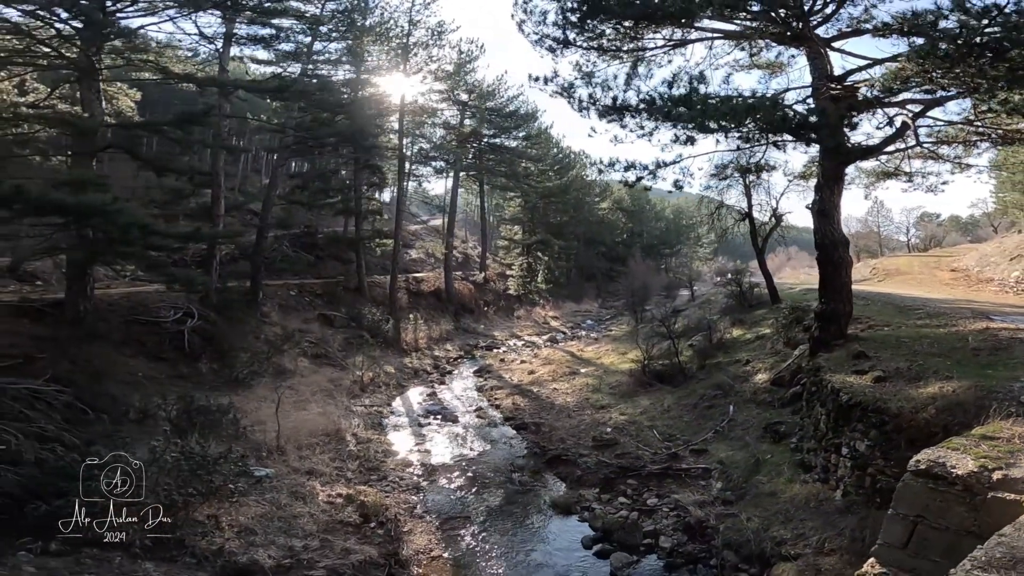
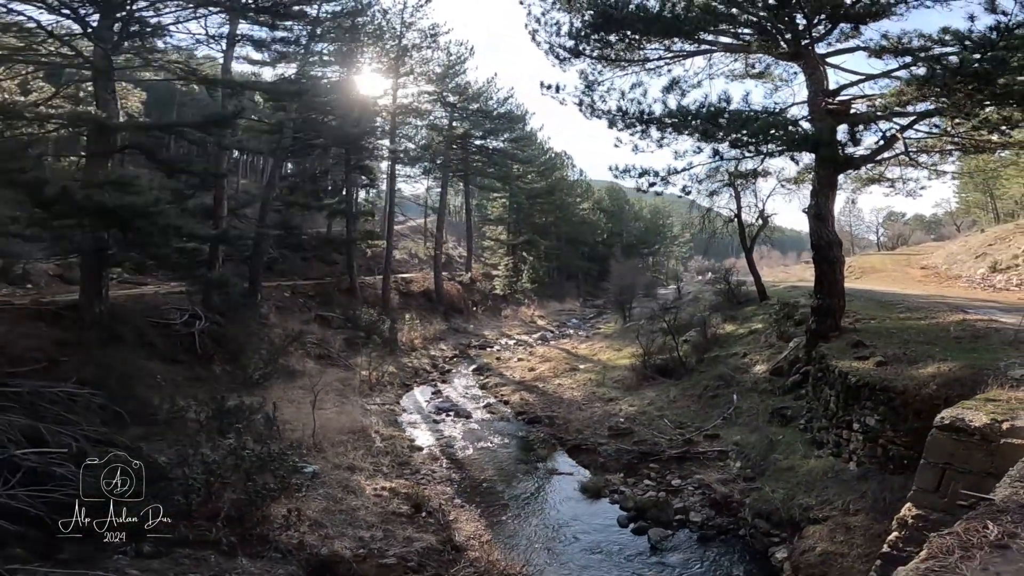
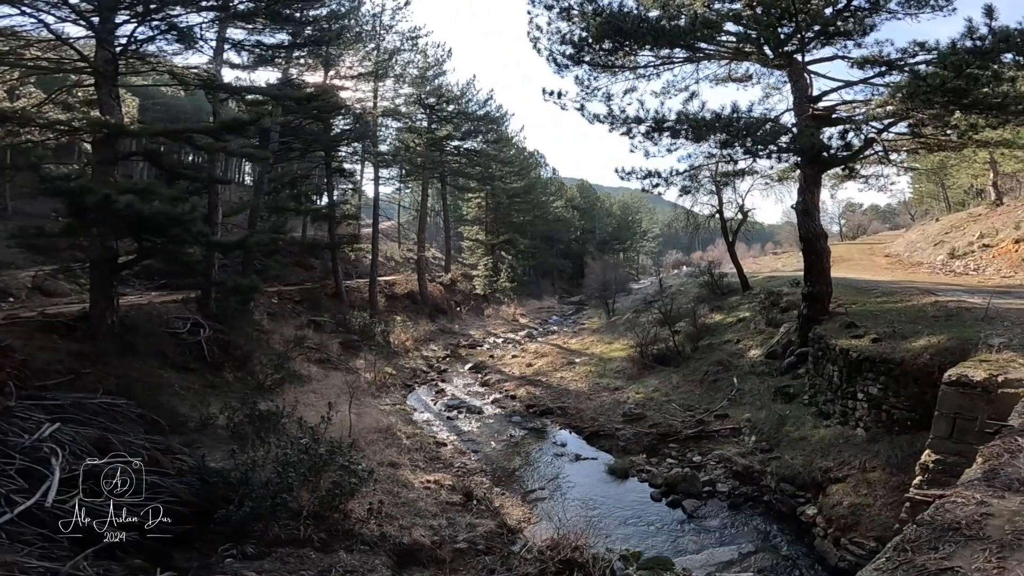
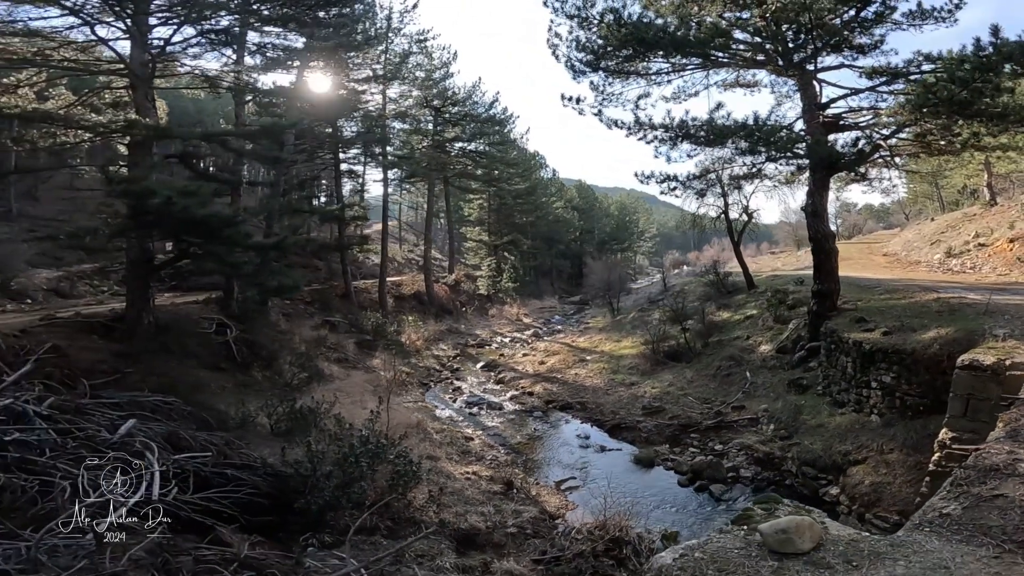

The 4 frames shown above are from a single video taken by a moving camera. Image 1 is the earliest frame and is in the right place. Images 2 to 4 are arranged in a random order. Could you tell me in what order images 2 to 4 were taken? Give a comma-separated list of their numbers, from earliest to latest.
2, 3, 4
